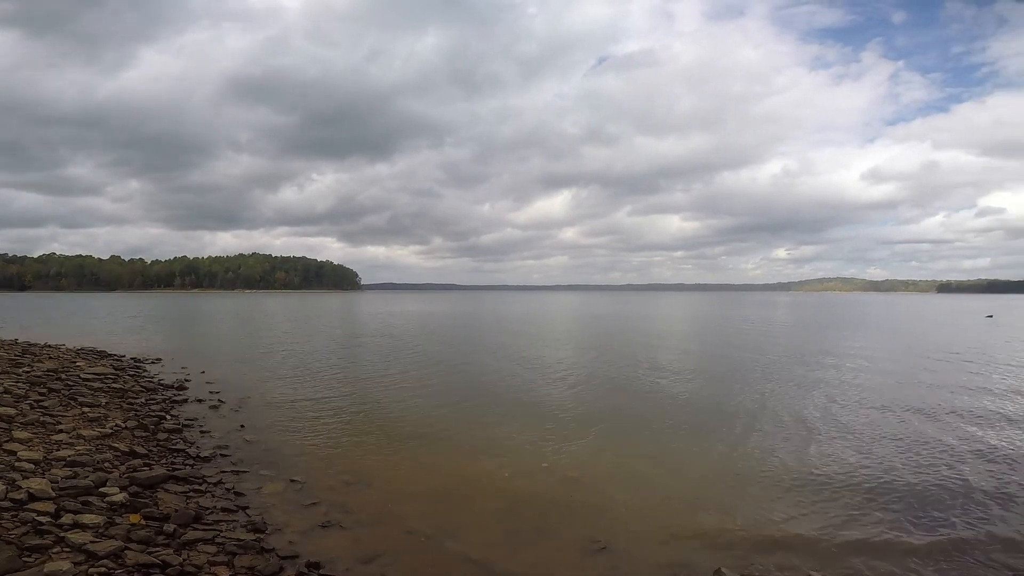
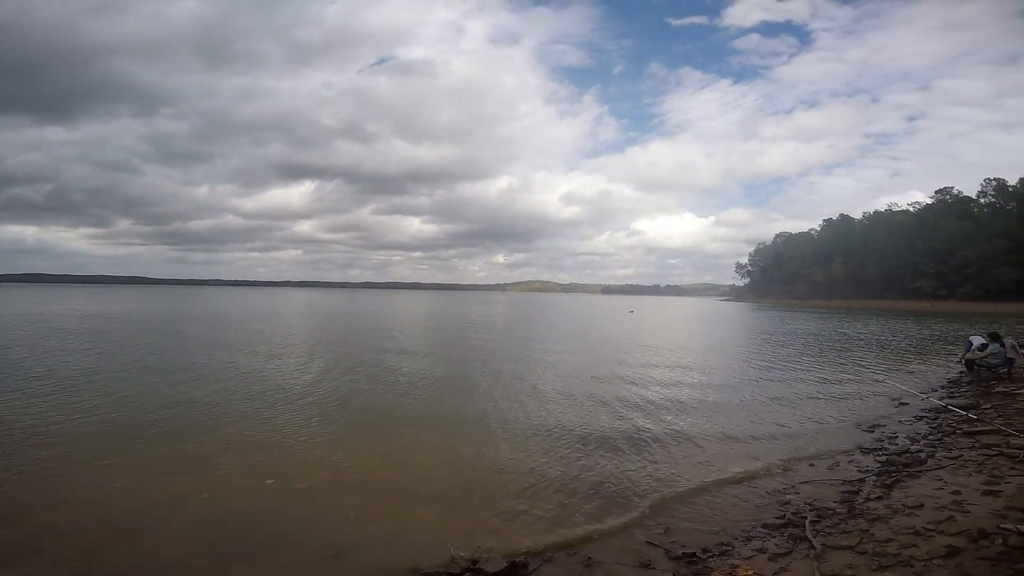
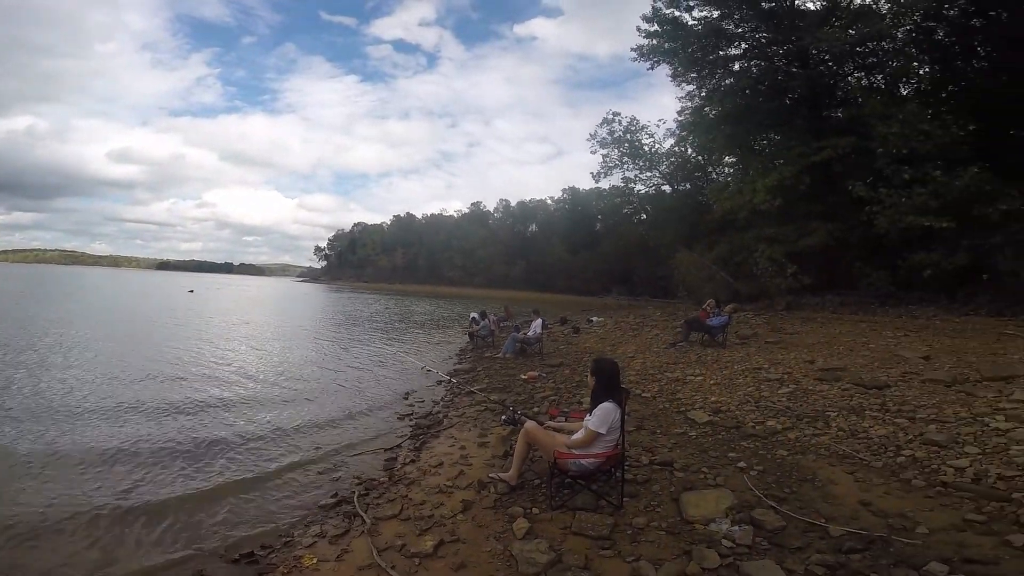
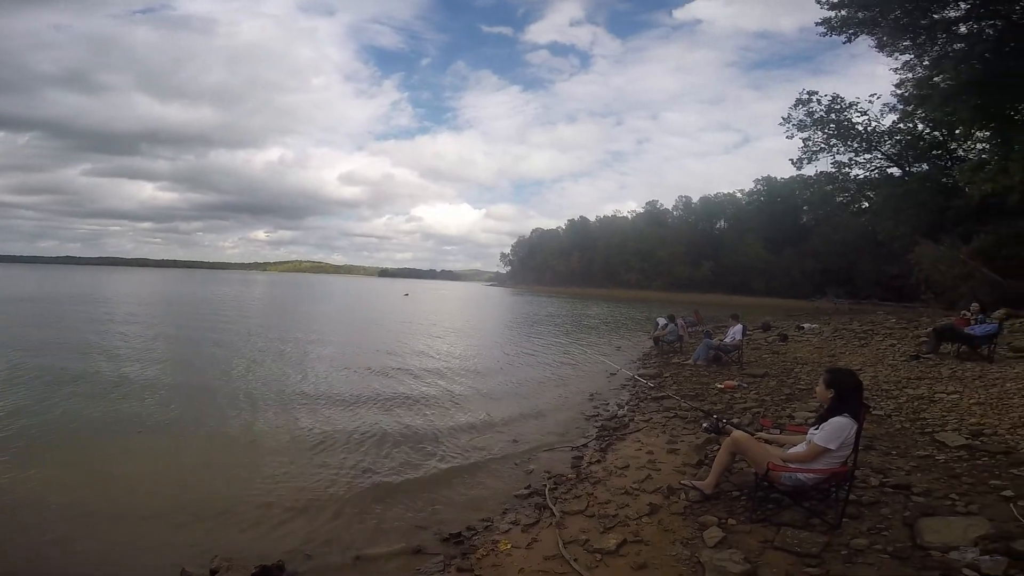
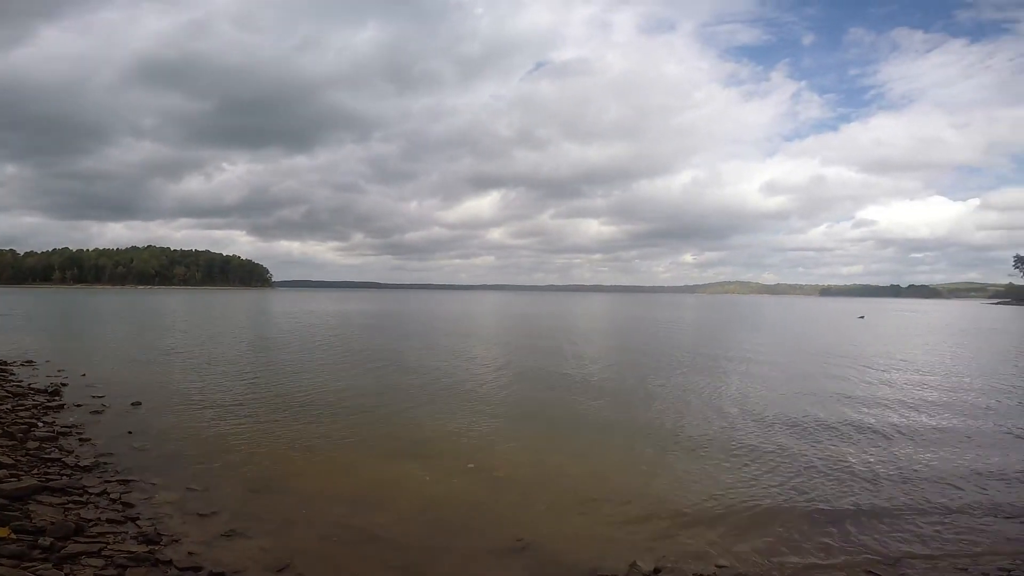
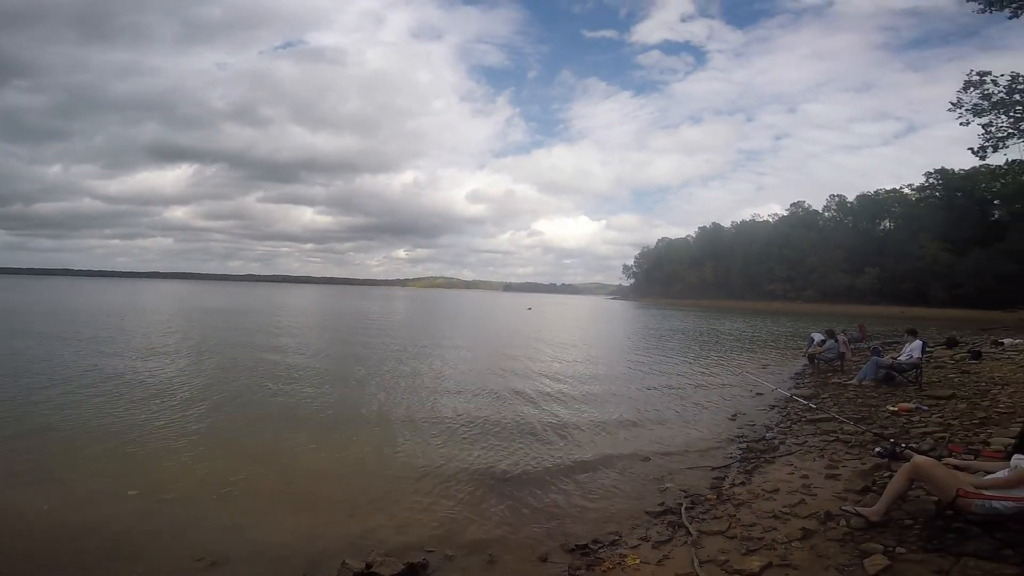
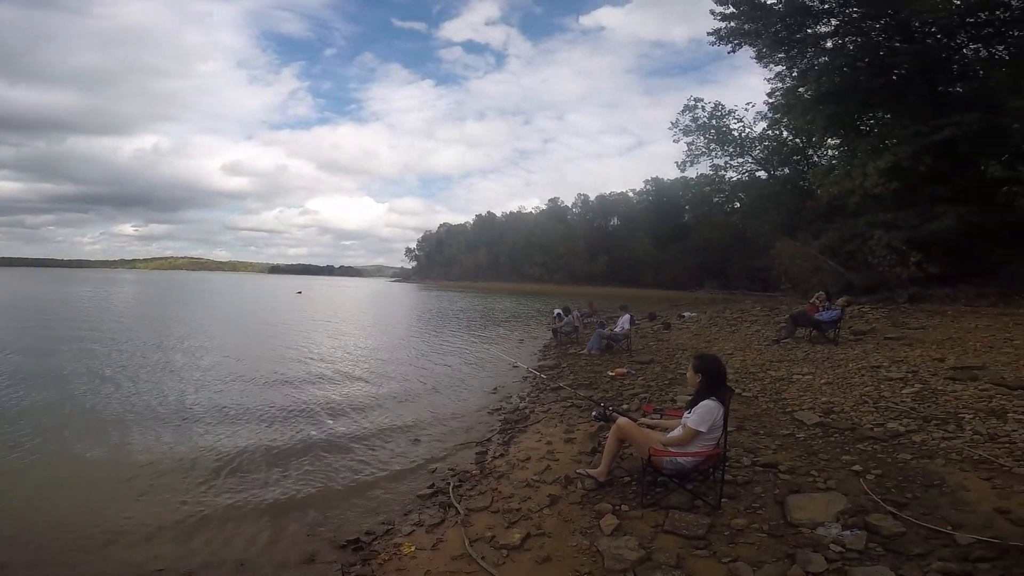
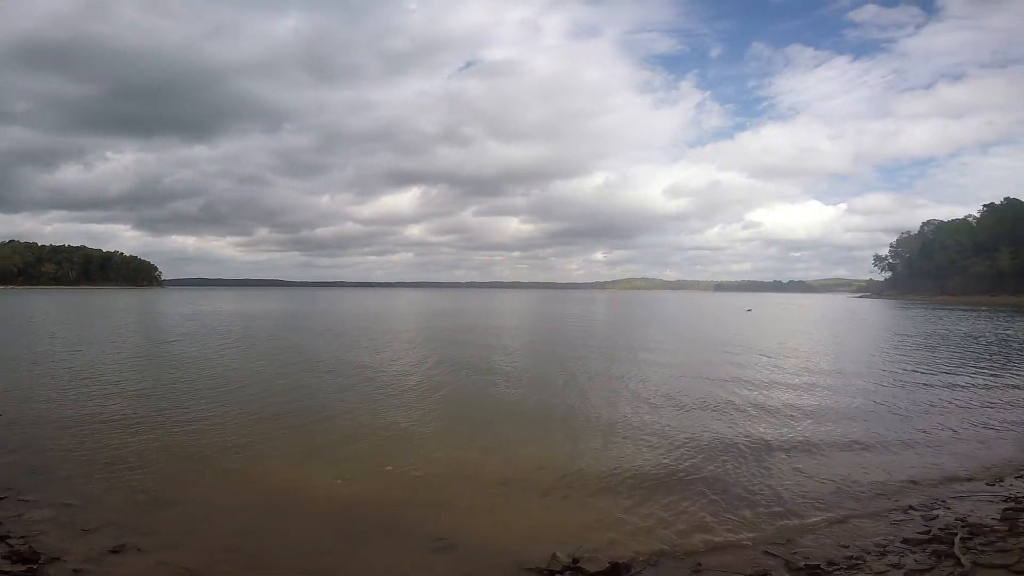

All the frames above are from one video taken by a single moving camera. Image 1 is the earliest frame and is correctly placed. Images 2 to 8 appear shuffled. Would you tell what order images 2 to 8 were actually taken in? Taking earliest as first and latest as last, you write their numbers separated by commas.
5, 8, 2, 6, 4, 7, 3
